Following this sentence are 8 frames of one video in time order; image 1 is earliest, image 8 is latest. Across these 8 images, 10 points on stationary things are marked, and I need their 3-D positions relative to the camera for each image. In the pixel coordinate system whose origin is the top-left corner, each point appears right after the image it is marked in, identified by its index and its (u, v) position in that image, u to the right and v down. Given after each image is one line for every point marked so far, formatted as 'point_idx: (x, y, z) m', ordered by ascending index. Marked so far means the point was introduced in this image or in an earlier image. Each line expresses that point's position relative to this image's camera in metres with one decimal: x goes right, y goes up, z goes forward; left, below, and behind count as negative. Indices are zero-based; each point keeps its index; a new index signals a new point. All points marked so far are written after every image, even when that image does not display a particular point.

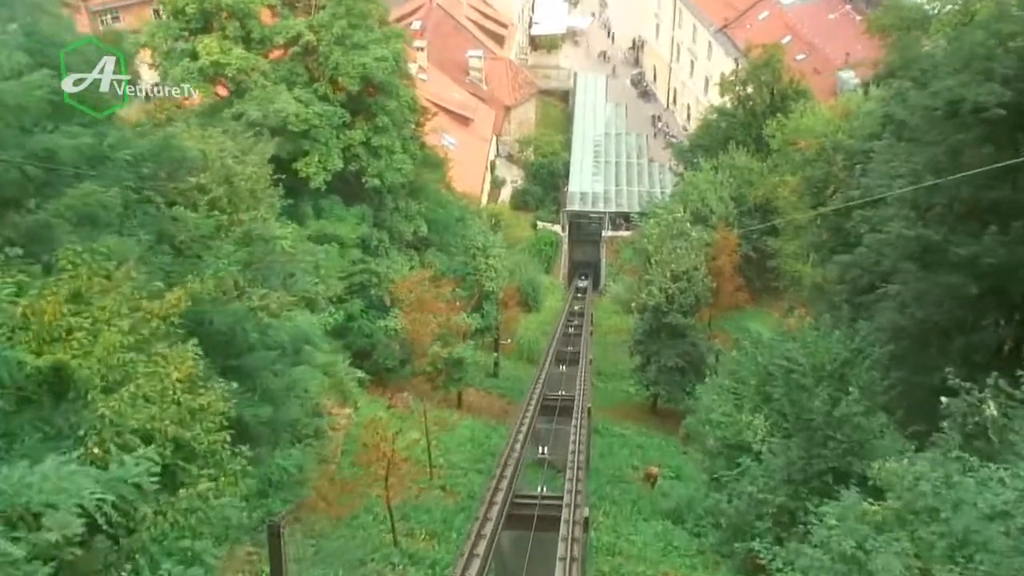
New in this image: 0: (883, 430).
0: (+3.7, -1.4, +12.4) m
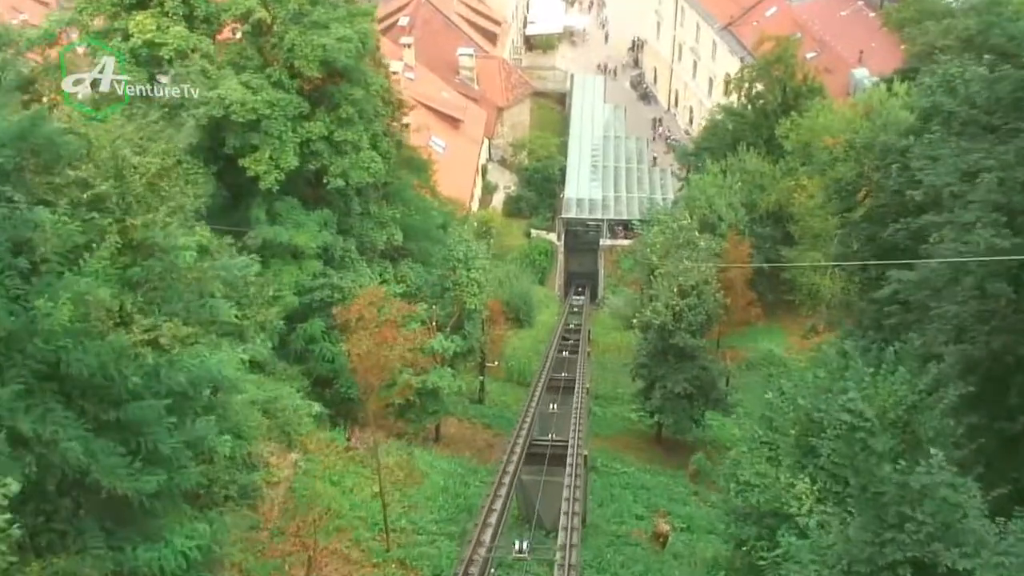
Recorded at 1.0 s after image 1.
0: (+3.5, -1.7, +9.3) m
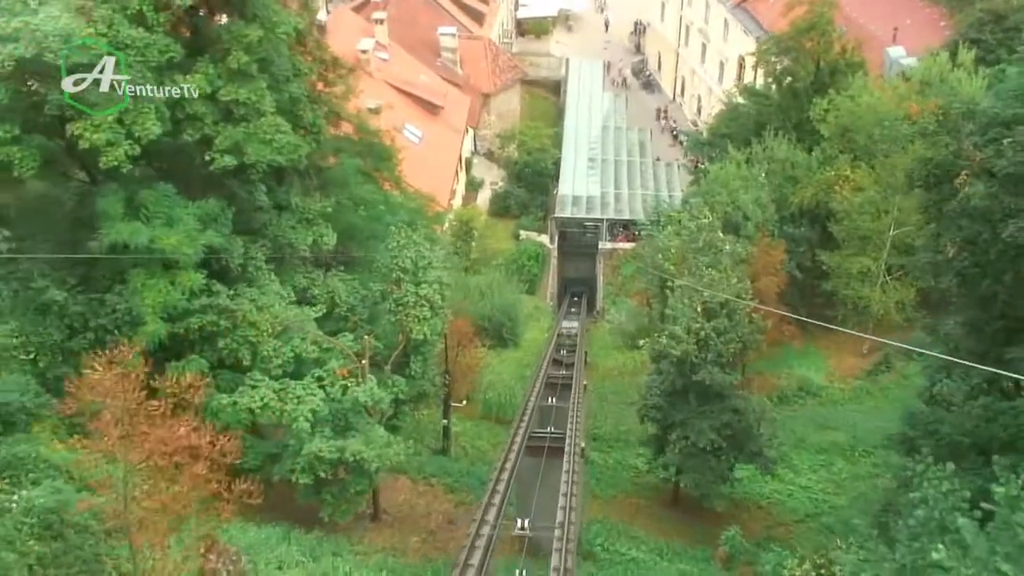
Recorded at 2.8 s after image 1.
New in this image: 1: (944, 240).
0: (+3.1, -1.9, +3.4) m
1: (+5.8, +0.6, +16.4) m
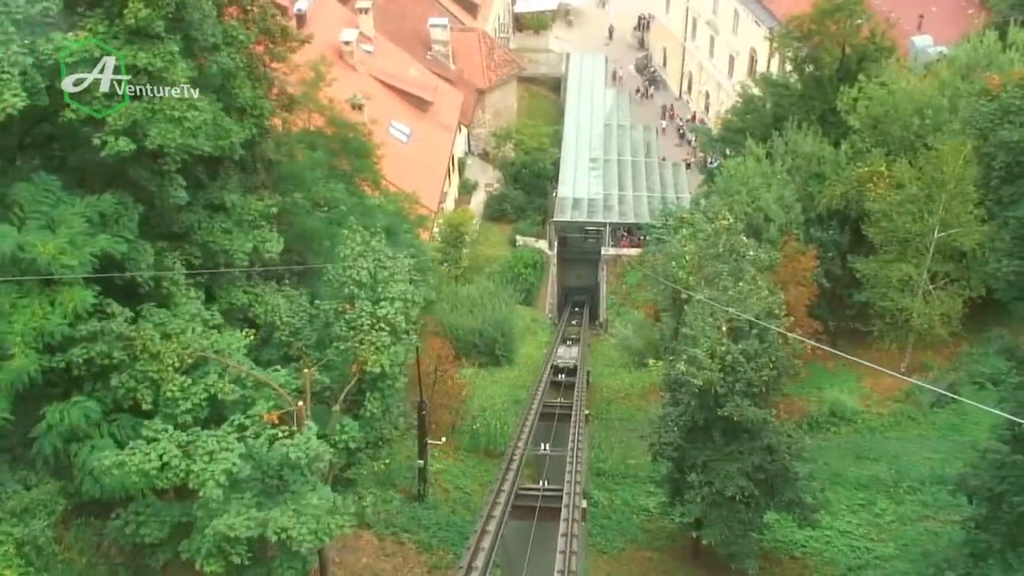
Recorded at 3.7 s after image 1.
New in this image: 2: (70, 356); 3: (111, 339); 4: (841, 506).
0: (+2.9, -2.0, +0.2) m
1: (+5.6, +0.5, +13.2) m
2: (-3.8, -0.6, +10.5) m
3: (-3.5, -0.4, +10.6) m
4: (+5.2, -3.4, +19.3) m
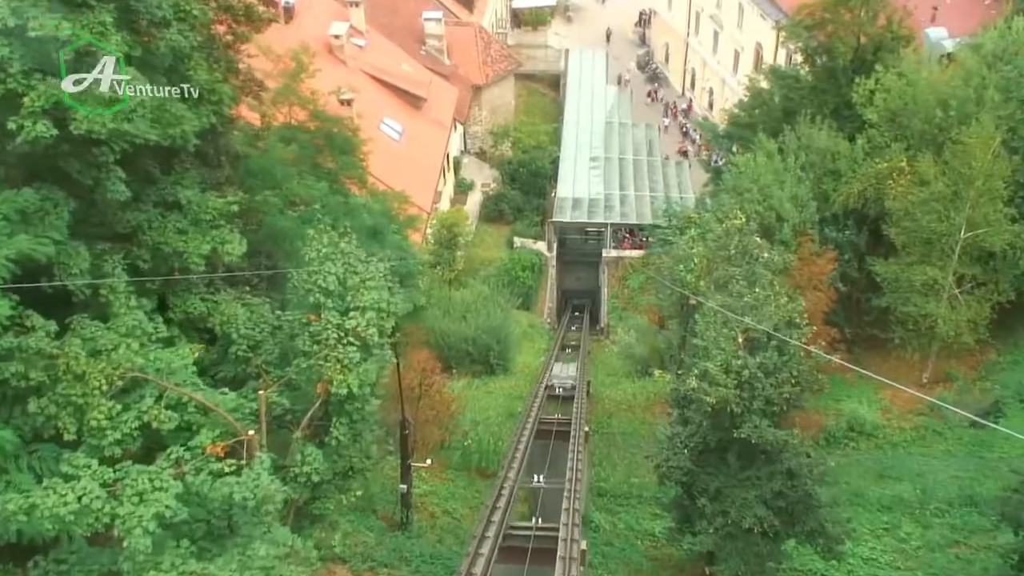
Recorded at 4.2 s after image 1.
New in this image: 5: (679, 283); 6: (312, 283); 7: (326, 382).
0: (+2.8, -2.0, -1.3) m
1: (+5.5, +0.4, +11.7) m
2: (-3.9, -0.7, +9.0) m
3: (-3.6, -0.5, +9.0) m
4: (+5.1, -3.5, +17.7) m
5: (+2.6, +0.1, +19.6) m
6: (-1.7, 0.0, +10.7) m
7: (-1.6, -0.8, +10.6) m
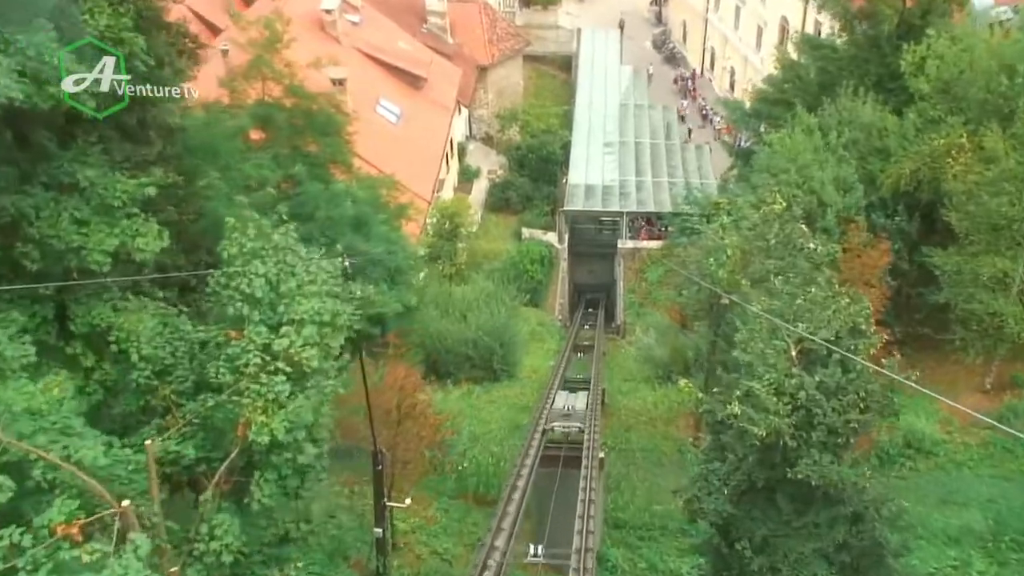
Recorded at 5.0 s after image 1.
0: (+2.6, -2.1, -4.1) m
1: (+5.4, +0.4, +8.9) m
2: (-4.0, -0.7, +6.3) m
3: (-3.7, -0.6, +6.3) m
4: (+5.1, -3.4, +14.9) m
5: (+2.7, +0.1, +16.8) m
6: (-1.8, 0.0, +8.0) m
7: (-1.7, -0.8, +7.9) m
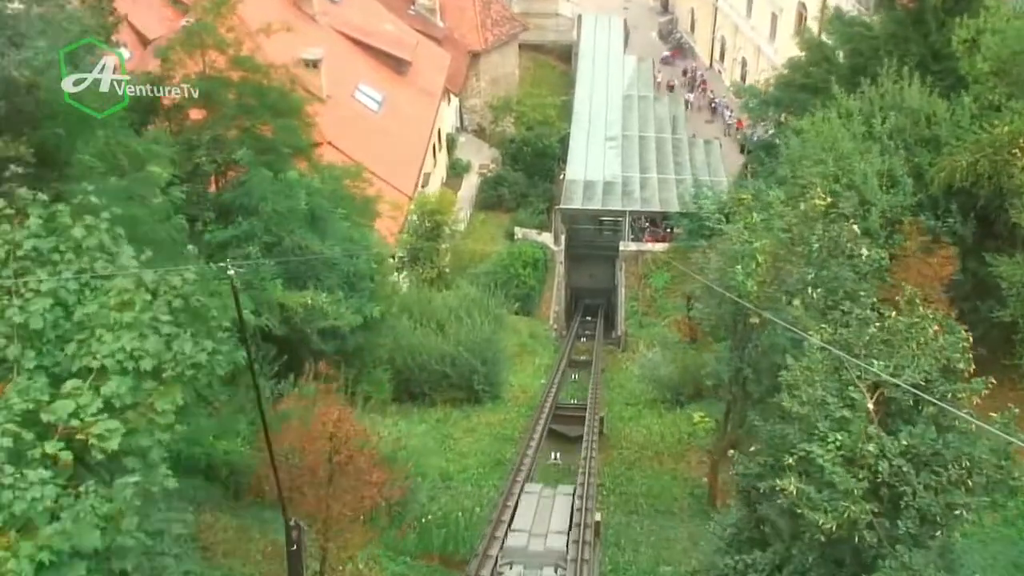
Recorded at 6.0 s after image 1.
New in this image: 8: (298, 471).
0: (+2.3, -2.3, -7.2) m
1: (+5.2, +0.3, +5.7) m
2: (-4.2, -0.8, +3.1) m
3: (-3.9, -0.7, +3.2) m
4: (+4.8, -3.6, +11.8) m
5: (+2.4, 0.0, +13.7) m
6: (-2.1, -0.1, +4.9) m
7: (-1.9, -1.0, +4.7) m
8: (-1.5, -1.4, +10.5) m
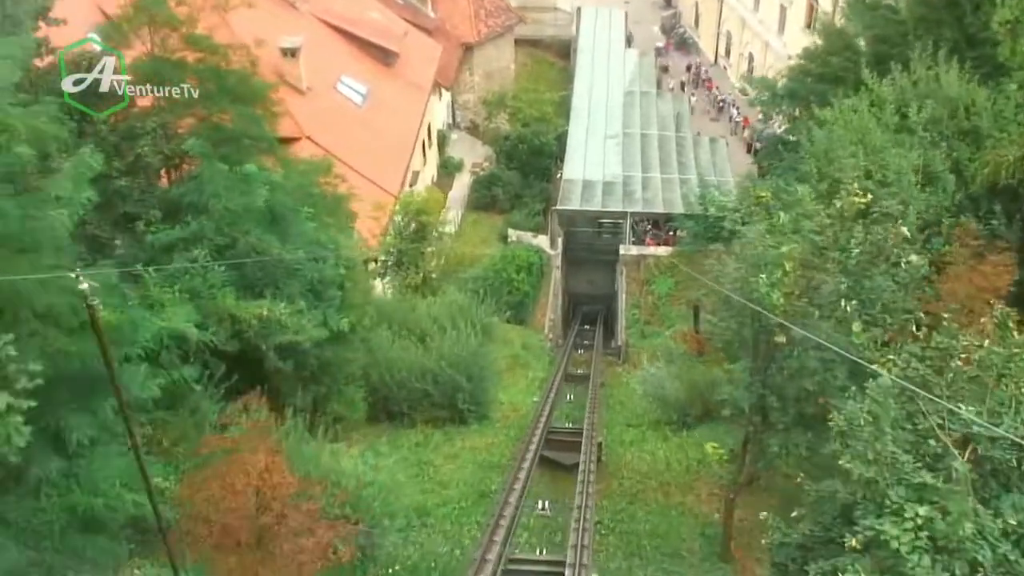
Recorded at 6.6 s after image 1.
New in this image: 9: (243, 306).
0: (+2.2, -2.4, -9.2) m
1: (+5.0, +0.2, +3.7) m
2: (-4.4, -0.9, +1.2) m
3: (-4.1, -0.7, +1.2) m
4: (+4.6, -3.7, +9.8) m
5: (+2.3, -0.1, +11.7) m
6: (-2.2, -0.2, +2.9) m
7: (-2.1, -1.0, +2.8) m
8: (-1.7, -1.5, +8.5) m
9: (-2.9, -0.2, +13.3) m
